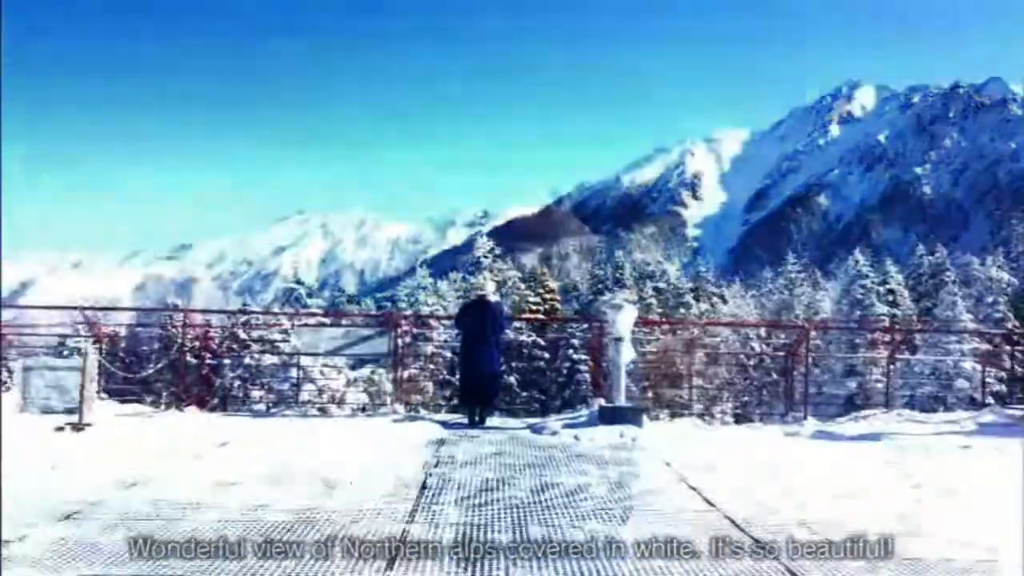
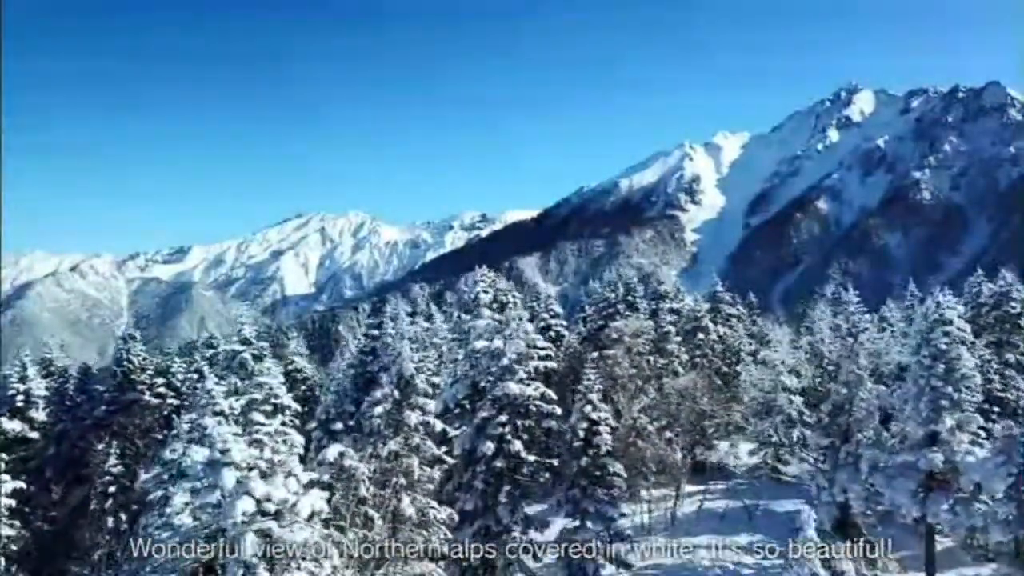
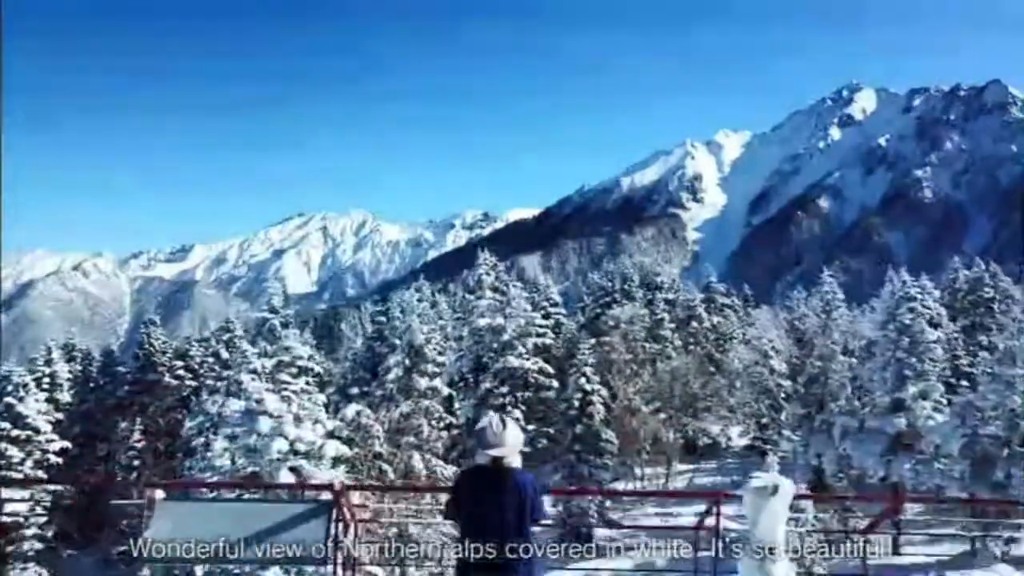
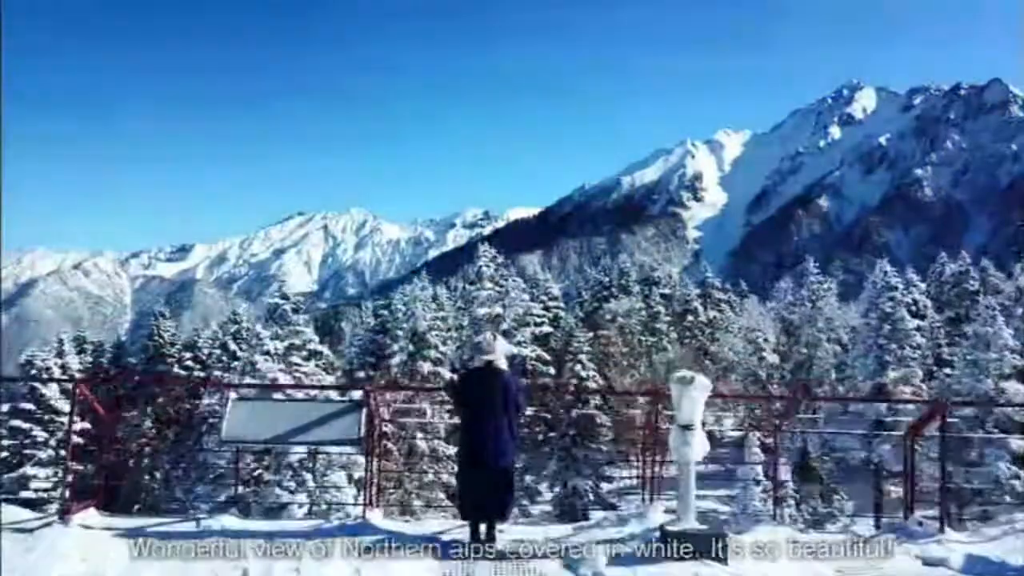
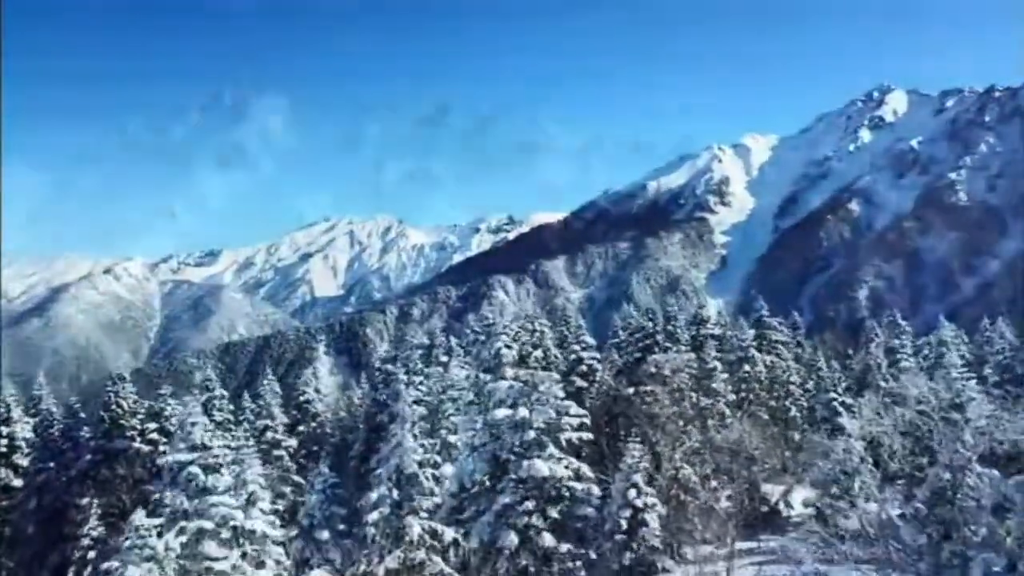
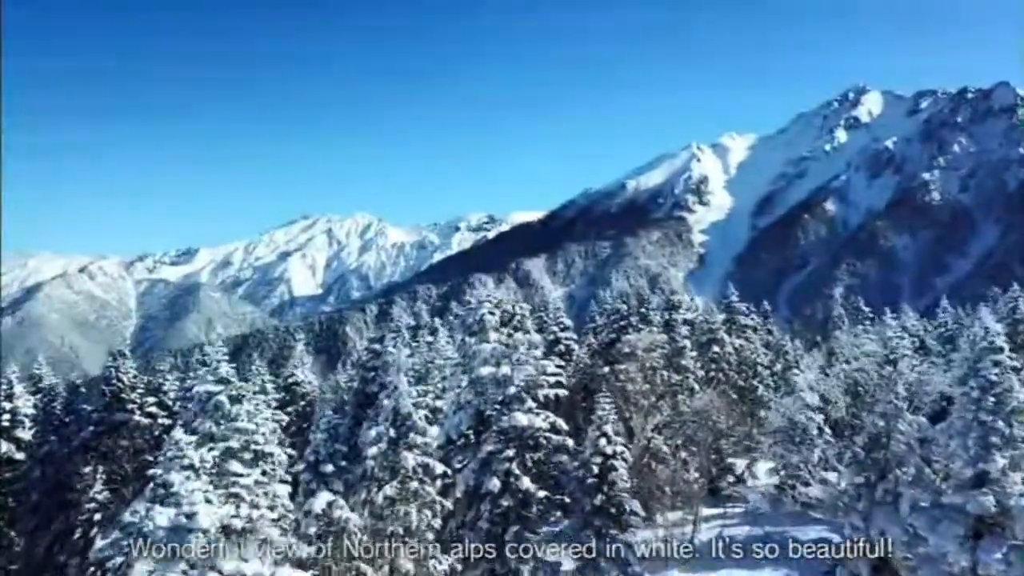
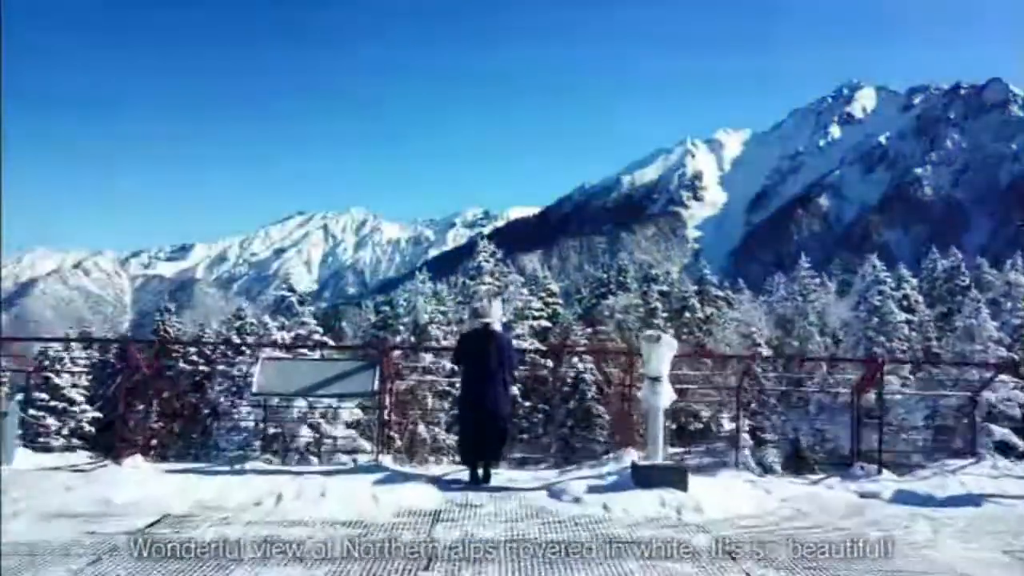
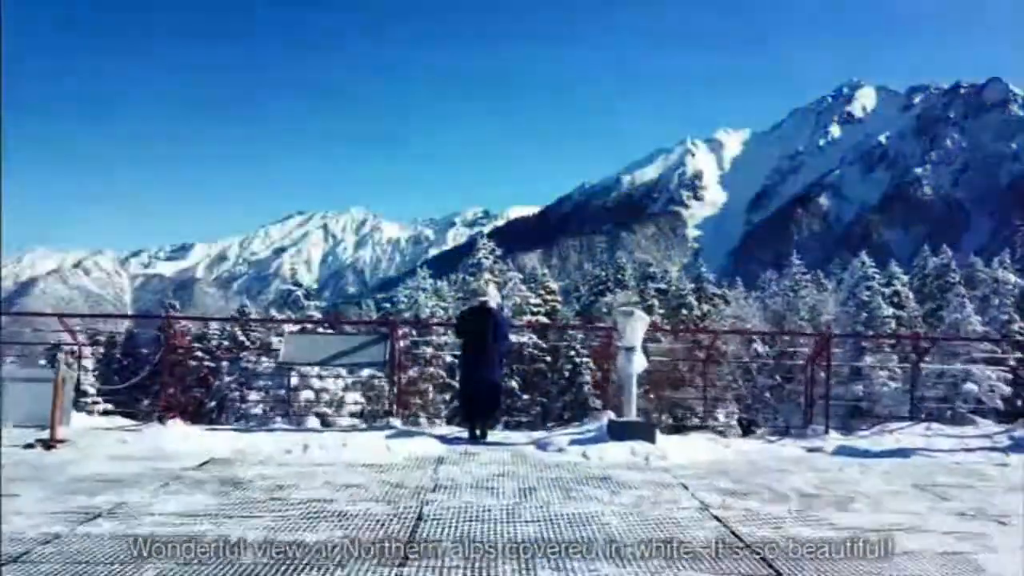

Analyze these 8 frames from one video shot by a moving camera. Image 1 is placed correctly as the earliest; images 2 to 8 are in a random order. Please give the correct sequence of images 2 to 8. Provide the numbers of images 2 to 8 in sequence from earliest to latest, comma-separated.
8, 7, 4, 3, 2, 6, 5
